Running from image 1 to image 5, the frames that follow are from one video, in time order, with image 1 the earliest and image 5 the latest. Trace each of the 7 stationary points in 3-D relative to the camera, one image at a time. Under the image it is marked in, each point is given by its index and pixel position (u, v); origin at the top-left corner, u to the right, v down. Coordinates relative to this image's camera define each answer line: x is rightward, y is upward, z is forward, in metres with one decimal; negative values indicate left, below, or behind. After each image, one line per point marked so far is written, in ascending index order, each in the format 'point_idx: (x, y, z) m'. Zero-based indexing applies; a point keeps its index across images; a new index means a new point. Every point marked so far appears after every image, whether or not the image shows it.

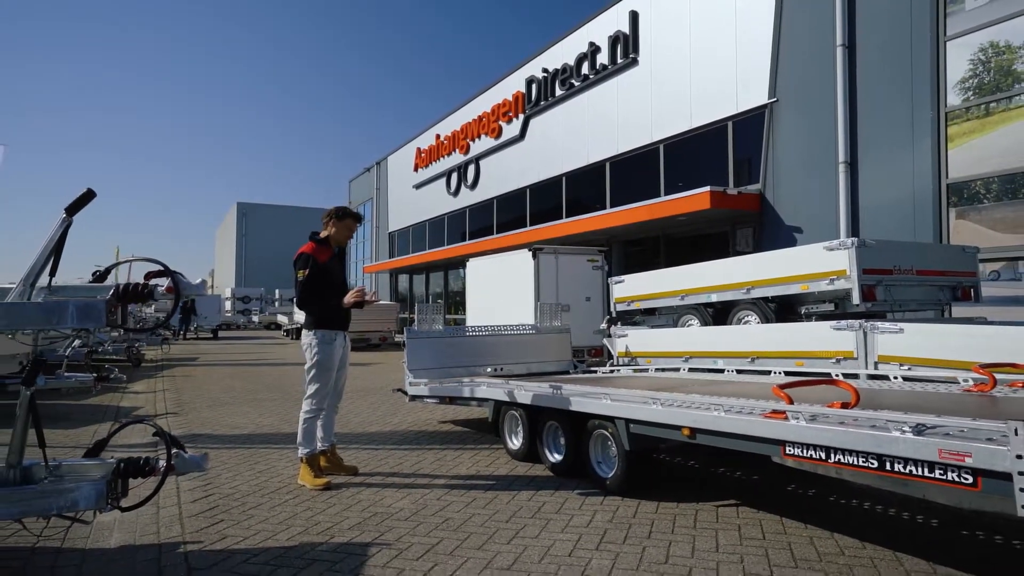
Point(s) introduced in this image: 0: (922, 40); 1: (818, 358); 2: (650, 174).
0: (+5.6, +3.3, +8.9) m
1: (+2.9, -0.7, +6.1) m
2: (+2.9, +2.4, +13.7) m
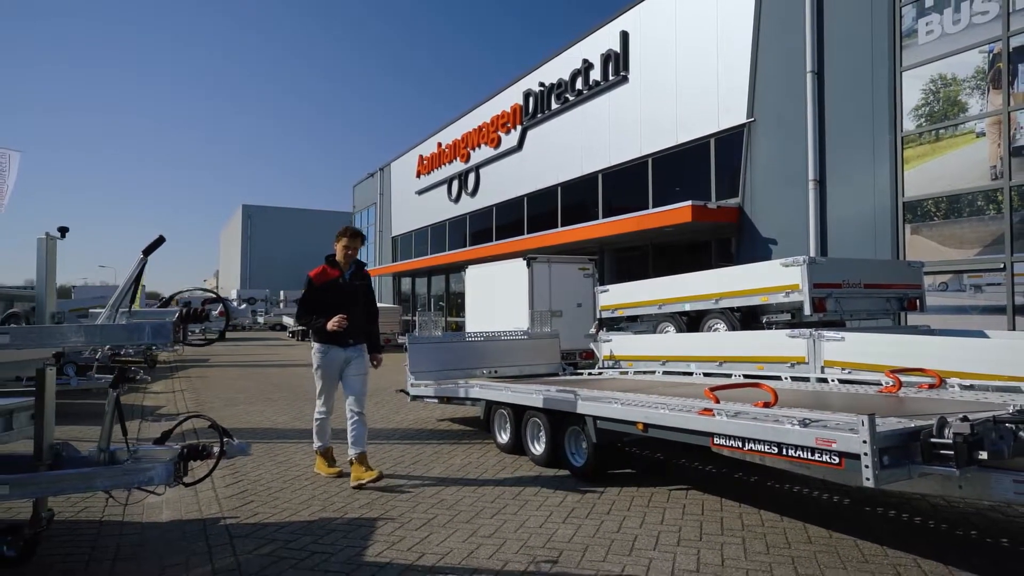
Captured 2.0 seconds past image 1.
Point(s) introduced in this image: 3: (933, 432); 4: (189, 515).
0: (+5.5, +3.2, +9.6) m
1: (+2.8, -0.8, +6.9) m
2: (+2.8, +2.3, +14.5) m
3: (+2.1, -0.7, +3.2) m
4: (-2.3, -1.6, +4.7) m
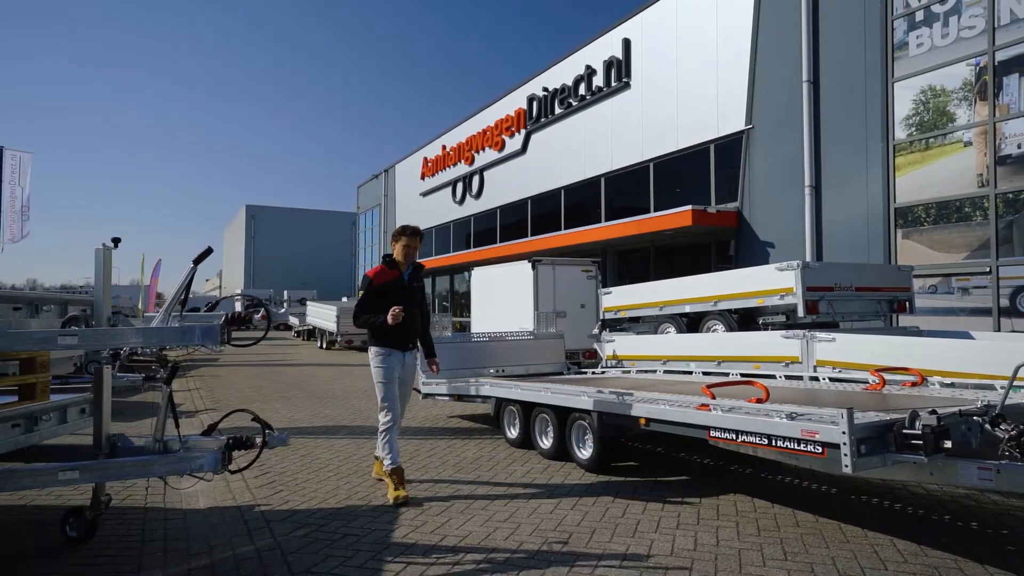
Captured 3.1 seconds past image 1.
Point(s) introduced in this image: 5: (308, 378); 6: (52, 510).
0: (+5.6, +3.2, +10.0) m
1: (+2.9, -0.8, +7.3) m
2: (+2.9, +2.2, +14.9) m
3: (+2.2, -0.8, +3.6) m
4: (-2.2, -1.7, +5.1) m
5: (-4.6, -2.0, +14.5) m
6: (-3.3, -1.6, +4.7) m
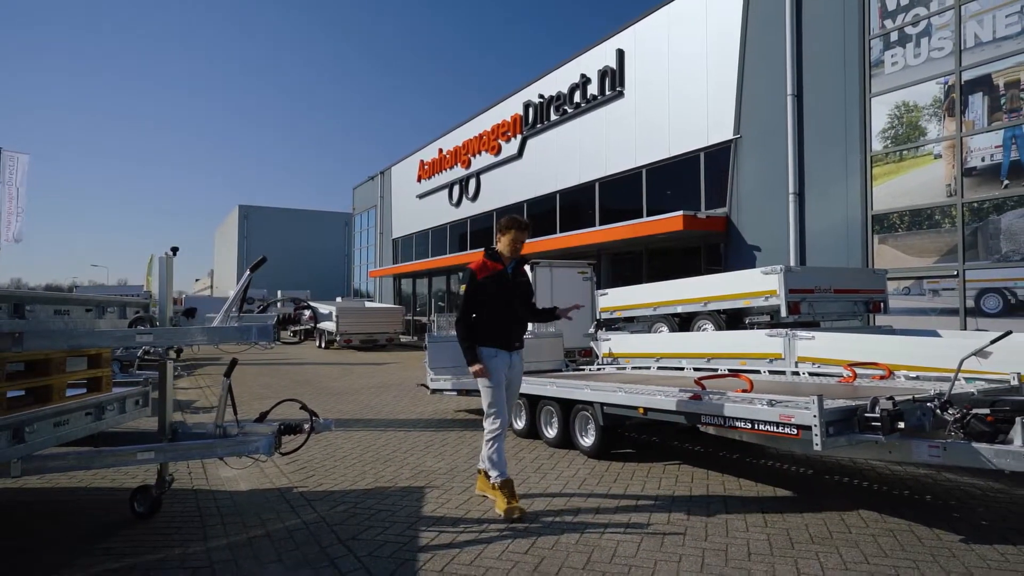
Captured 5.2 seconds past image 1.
0: (+5.6, +3.2, +10.7) m
1: (+2.9, -0.8, +7.9) m
2: (+2.9, +2.2, +15.5) m
3: (+2.3, -0.8, +4.2) m
4: (-2.1, -1.7, +5.7) m
5: (-4.6, -2.0, +15.0) m
6: (-3.2, -1.6, +5.2) m
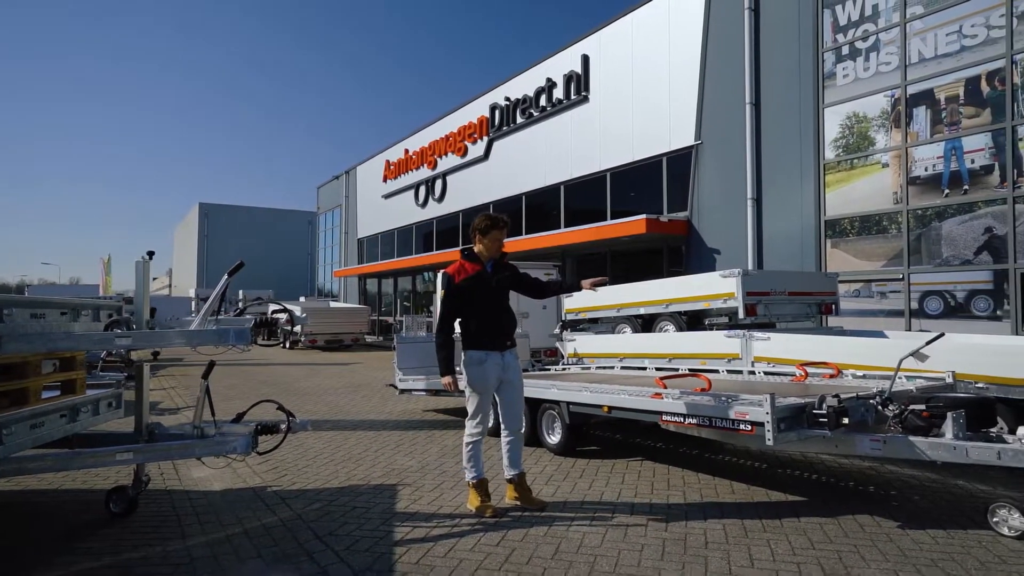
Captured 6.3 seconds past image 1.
0: (+5.0, +3.1, +11.1) m
1: (+2.6, -0.9, +8.3) m
2: (+2.1, +2.2, +15.8) m
3: (+2.1, -0.8, +4.6) m
4: (-2.4, -1.7, +5.7) m
5: (-5.4, -2.0, +15.0) m
6: (-3.4, -1.6, +5.2) m
